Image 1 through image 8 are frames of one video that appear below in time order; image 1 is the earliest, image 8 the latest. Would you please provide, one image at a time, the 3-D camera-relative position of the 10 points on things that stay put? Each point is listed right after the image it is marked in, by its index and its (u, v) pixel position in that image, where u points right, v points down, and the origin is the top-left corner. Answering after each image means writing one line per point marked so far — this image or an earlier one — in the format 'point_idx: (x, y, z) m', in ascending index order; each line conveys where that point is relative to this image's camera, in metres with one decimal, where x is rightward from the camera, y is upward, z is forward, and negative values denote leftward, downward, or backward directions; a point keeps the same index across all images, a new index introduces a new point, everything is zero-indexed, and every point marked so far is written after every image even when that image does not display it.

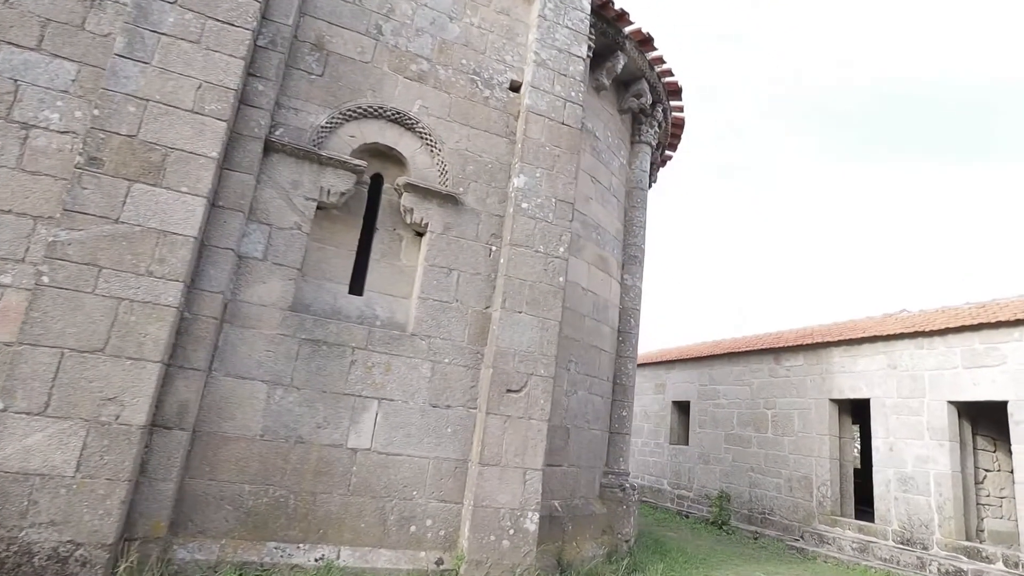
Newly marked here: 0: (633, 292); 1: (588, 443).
0: (+1.3, 0.0, +6.2) m
1: (+0.7, -1.5, +5.5) m
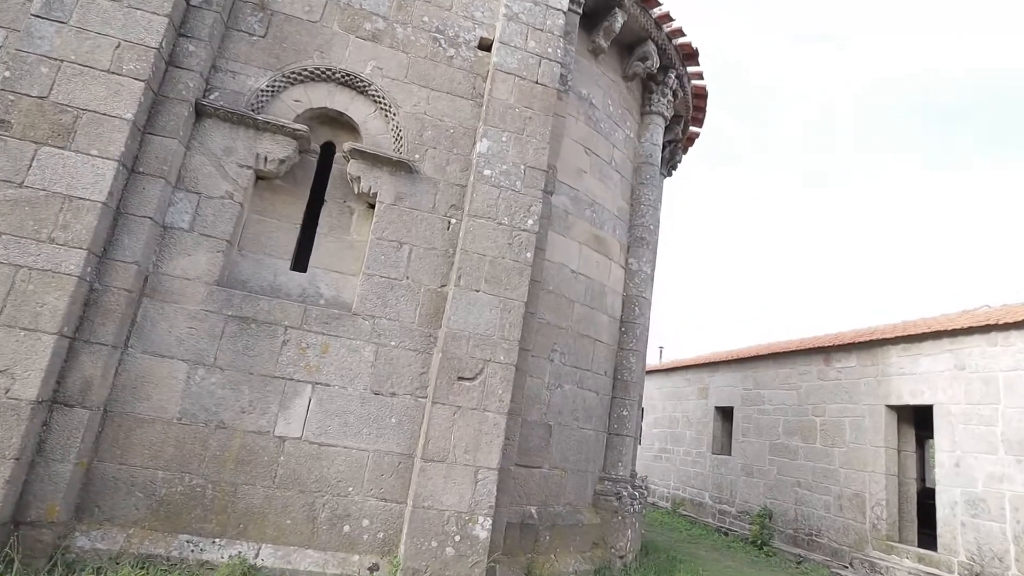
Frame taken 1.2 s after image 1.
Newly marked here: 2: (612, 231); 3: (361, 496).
0: (+1.2, +0.1, +5.6) m
1: (+0.6, -1.3, +4.9) m
2: (+0.9, +0.5, +5.4) m
3: (-1.0, -1.3, +3.6) m
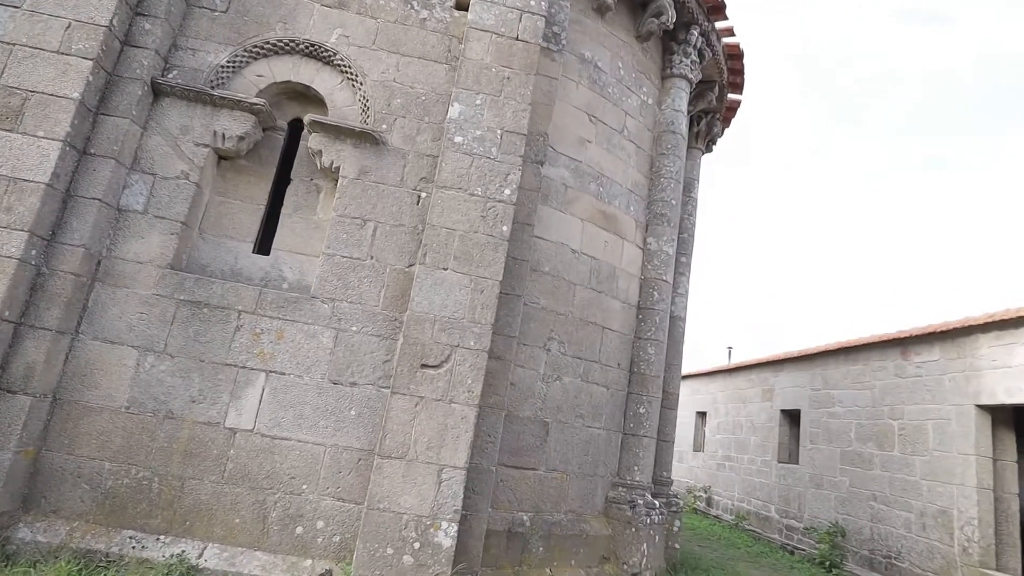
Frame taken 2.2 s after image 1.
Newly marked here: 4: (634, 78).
0: (+1.3, +0.3, +5.0) m
1: (+0.5, -1.2, +4.3) m
2: (+1.0, +0.7, +4.9) m
3: (-1.1, -1.2, +3.3) m
4: (+1.1, +1.9, +5.1) m
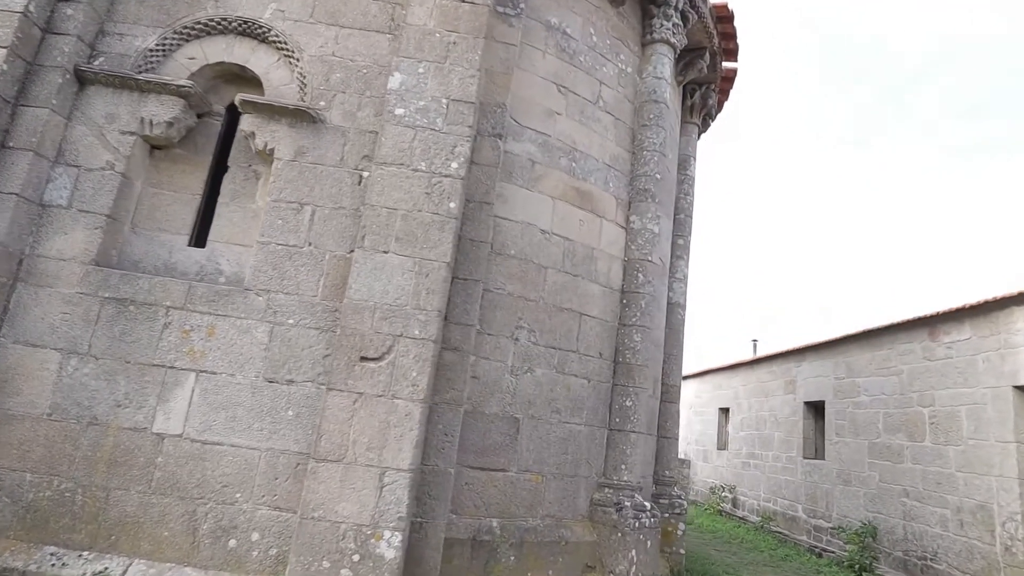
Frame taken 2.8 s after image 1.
0: (+1.0, +0.4, +4.5) m
1: (+0.3, -1.1, +4.0) m
2: (+0.7, +0.8, +4.5) m
3: (-1.4, -1.1, +3.0) m
4: (+0.8, +2.0, +4.7) m
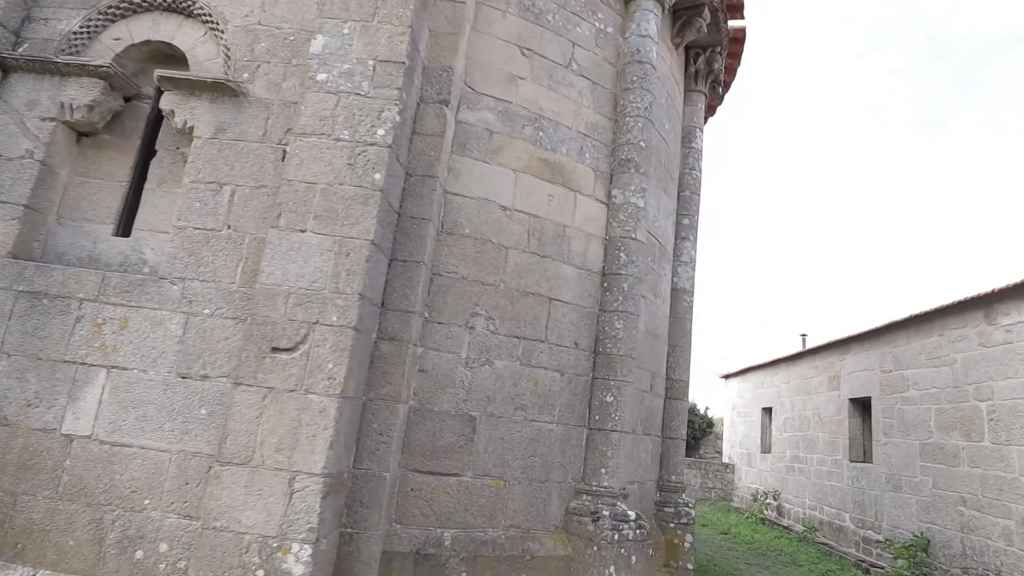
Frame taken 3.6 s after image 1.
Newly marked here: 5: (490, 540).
0: (+0.8, +0.5, +4.1) m
1: (+0.1, -0.9, +3.5) m
2: (+0.5, +0.9, +4.0) m
3: (-1.7, -1.1, +2.8) m
4: (+0.5, +2.1, +4.3) m
5: (-0.1, -1.4, +3.3) m
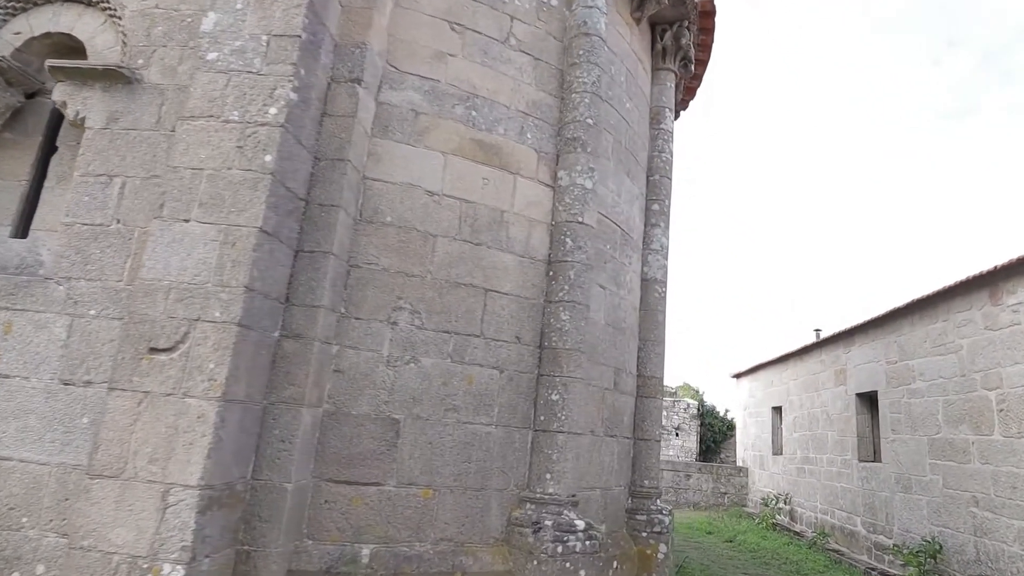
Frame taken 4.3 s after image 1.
0: (+0.4, +0.6, +3.7) m
1: (-0.3, -0.9, +3.2) m
2: (0.0, +1.0, +3.7) m
3: (-2.1, -1.1, +2.5) m
4: (+0.1, +2.2, +4.0) m
5: (-0.5, -1.4, +3.0) m
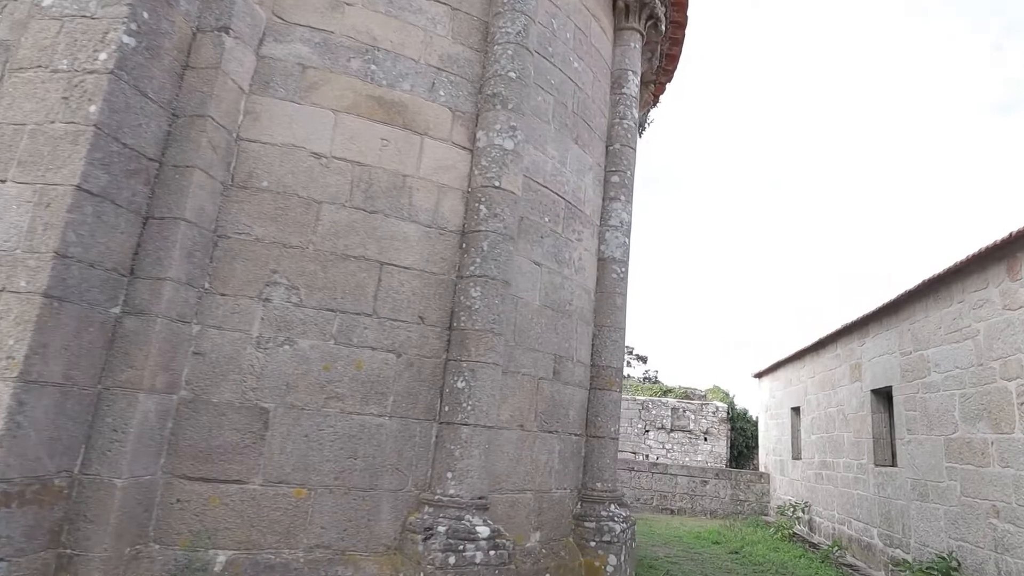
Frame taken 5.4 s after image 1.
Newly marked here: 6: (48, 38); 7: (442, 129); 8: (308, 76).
0: (-0.1, +0.7, +3.3) m
1: (-0.8, -0.7, +2.8) m
2: (-0.5, +1.1, +3.3) m
3: (-2.7, -1.0, +2.3) m
4: (-0.4, +2.3, +3.6) m
5: (-1.0, -1.2, +2.6) m
6: (-2.0, +1.1, +2.5) m
7: (-0.4, +0.9, +3.3) m
8: (-1.1, +1.1, +3.1) m
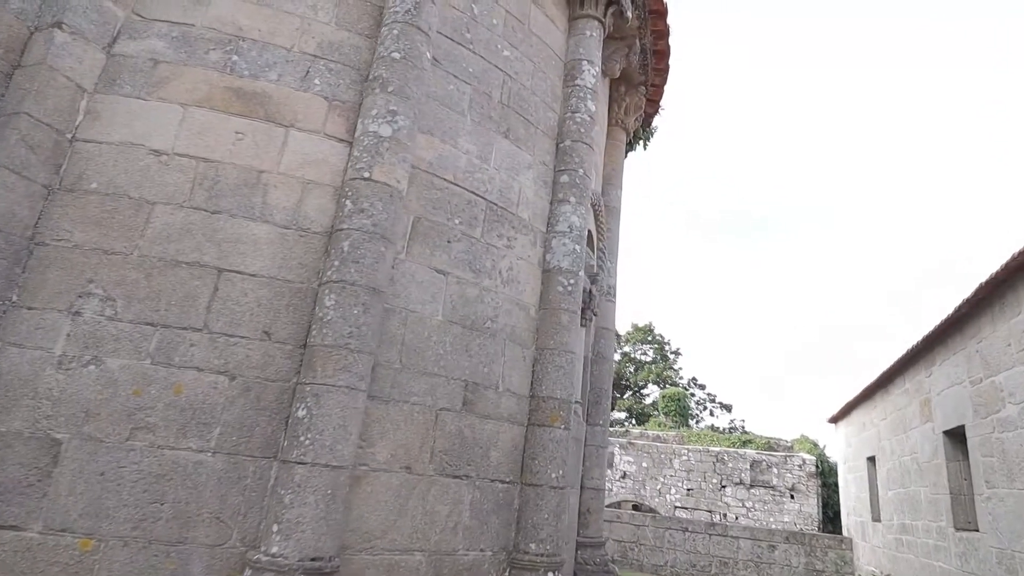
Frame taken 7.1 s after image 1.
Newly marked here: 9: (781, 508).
0: (-0.7, +0.7, +2.9) m
1: (-1.5, -0.8, +2.3) m
2: (-1.1, +1.1, +3.0) m
3: (-3.4, -1.0, +2.1) m
4: (-1.0, +2.2, +3.3) m
5: (-1.7, -1.3, +2.1) m
6: (-2.7, +1.0, +2.4) m
7: (-1.0, +0.8, +2.9) m
8: (-1.7, +1.1, +2.8) m
9: (+6.4, -5.3, +13.8) m
